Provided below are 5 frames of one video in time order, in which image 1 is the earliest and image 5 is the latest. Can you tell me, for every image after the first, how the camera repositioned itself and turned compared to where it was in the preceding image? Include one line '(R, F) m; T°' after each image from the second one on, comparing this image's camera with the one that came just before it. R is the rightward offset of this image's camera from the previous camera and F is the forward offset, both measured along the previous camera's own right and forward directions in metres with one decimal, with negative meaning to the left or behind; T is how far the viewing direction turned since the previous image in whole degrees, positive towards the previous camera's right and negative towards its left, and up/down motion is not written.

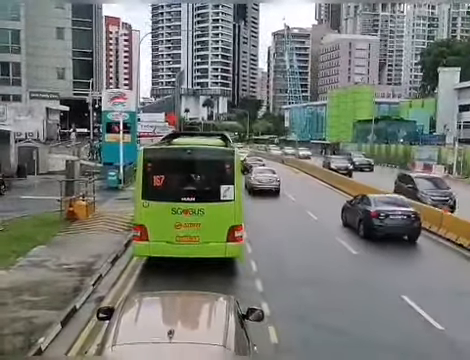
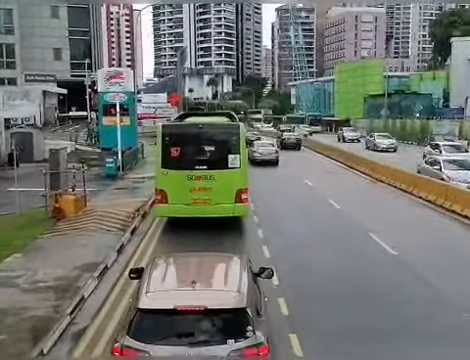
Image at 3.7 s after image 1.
(-0.1, +2.8) m; -1°
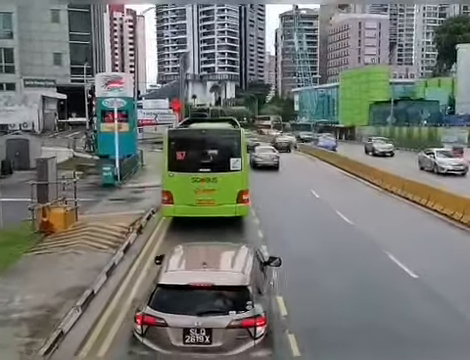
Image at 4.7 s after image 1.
(0.0, +1.3) m; 0°
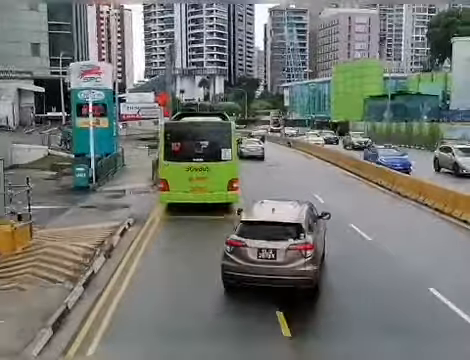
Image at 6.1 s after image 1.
(-0.1, +3.2) m; +1°
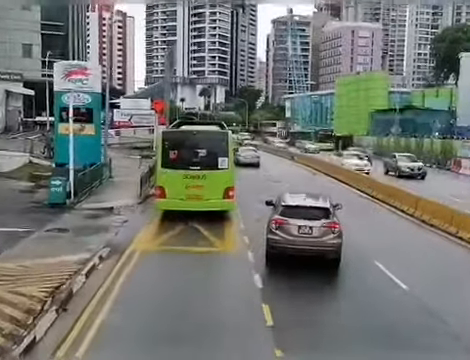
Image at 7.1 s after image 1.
(0.0, +3.1) m; 0°
